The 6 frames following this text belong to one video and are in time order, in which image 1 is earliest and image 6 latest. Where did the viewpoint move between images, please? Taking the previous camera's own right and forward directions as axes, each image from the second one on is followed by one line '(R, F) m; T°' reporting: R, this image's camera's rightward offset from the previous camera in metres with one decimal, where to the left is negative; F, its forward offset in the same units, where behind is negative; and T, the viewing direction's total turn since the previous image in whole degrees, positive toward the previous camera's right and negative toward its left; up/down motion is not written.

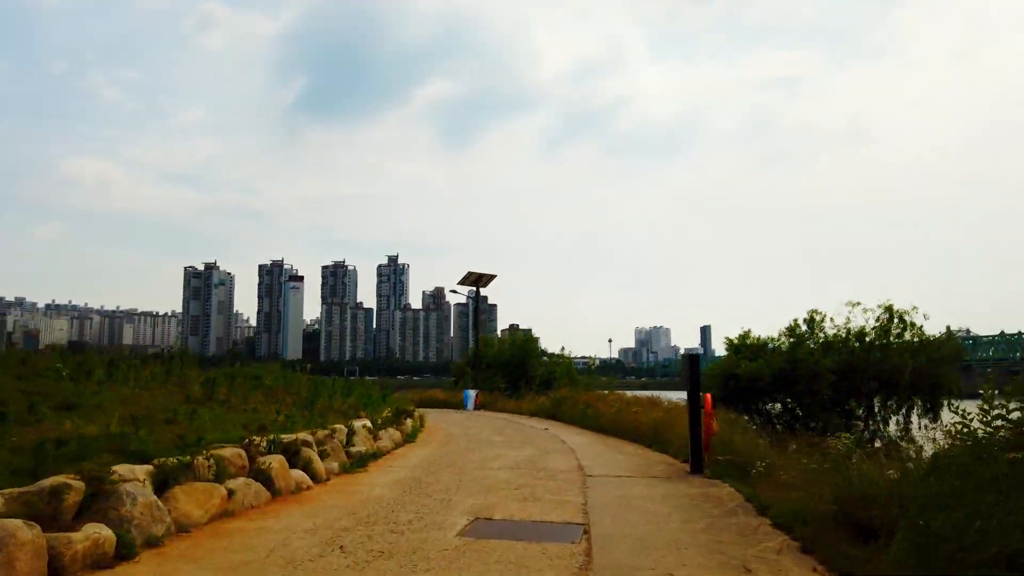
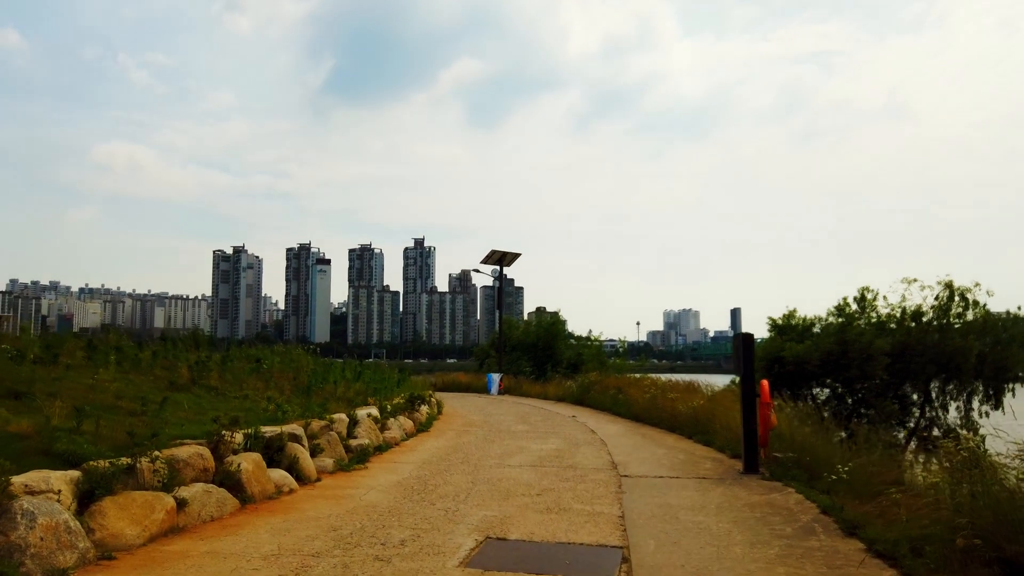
(+0.1, +1.5) m; -2°
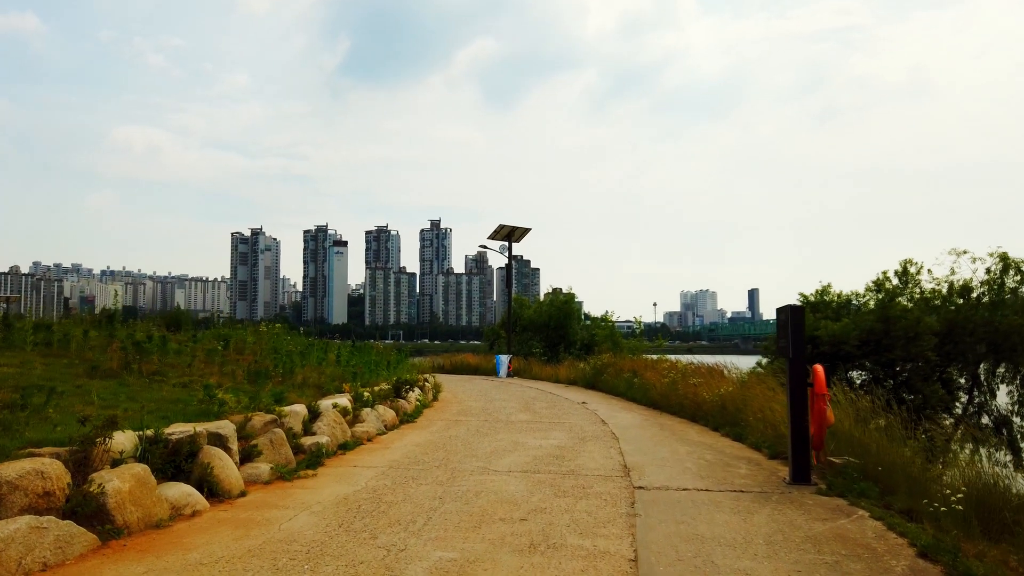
(+0.3, +2.0) m; -1°
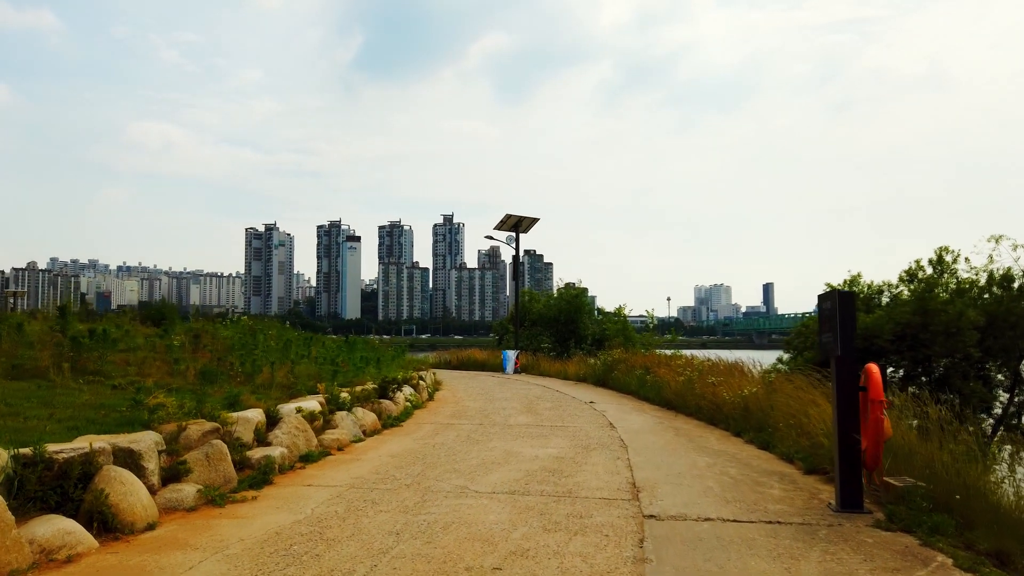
(+0.2, +1.3) m; -1°
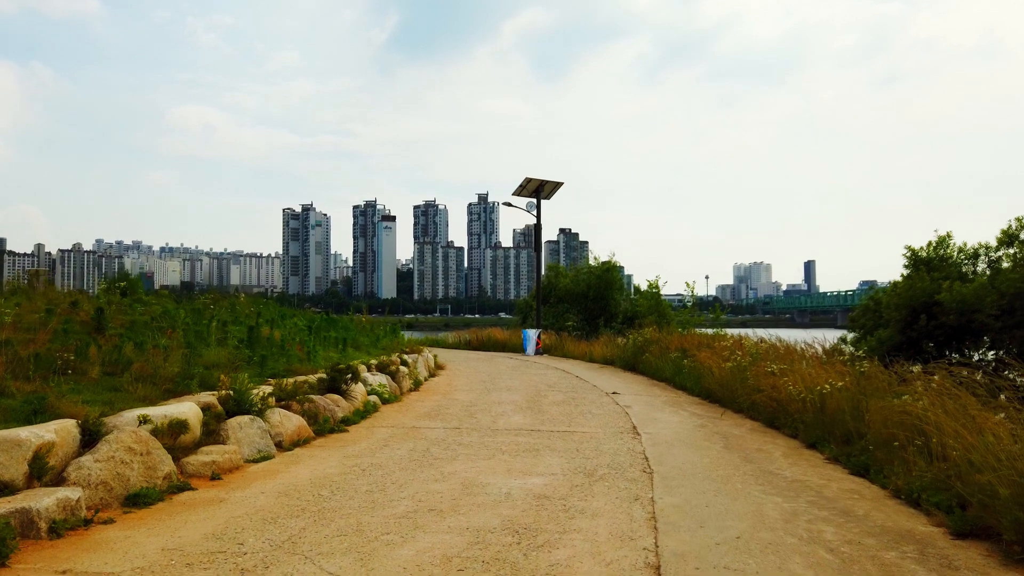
(+0.5, +3.1) m; -3°
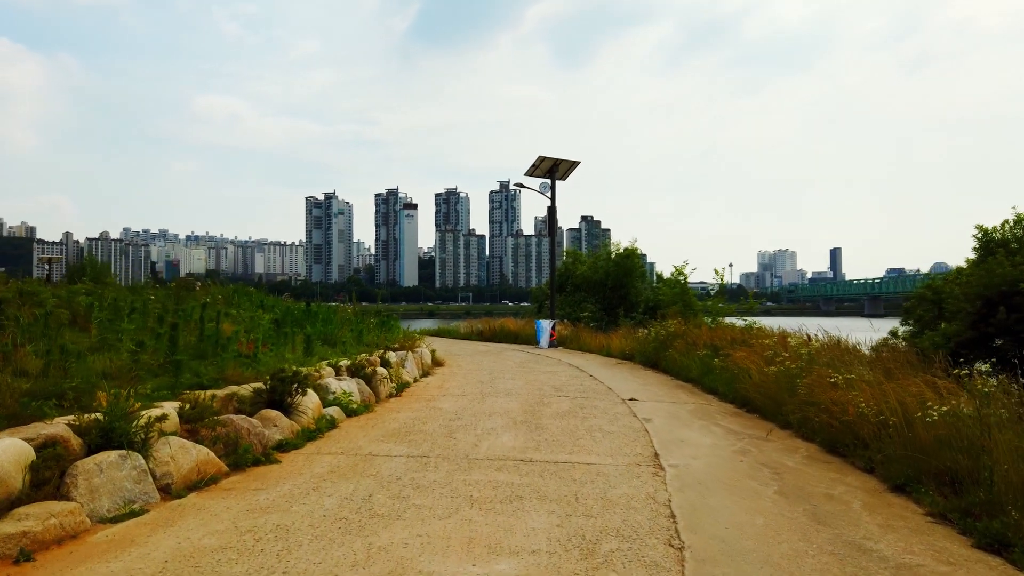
(+0.3, +2.0) m; -2°
